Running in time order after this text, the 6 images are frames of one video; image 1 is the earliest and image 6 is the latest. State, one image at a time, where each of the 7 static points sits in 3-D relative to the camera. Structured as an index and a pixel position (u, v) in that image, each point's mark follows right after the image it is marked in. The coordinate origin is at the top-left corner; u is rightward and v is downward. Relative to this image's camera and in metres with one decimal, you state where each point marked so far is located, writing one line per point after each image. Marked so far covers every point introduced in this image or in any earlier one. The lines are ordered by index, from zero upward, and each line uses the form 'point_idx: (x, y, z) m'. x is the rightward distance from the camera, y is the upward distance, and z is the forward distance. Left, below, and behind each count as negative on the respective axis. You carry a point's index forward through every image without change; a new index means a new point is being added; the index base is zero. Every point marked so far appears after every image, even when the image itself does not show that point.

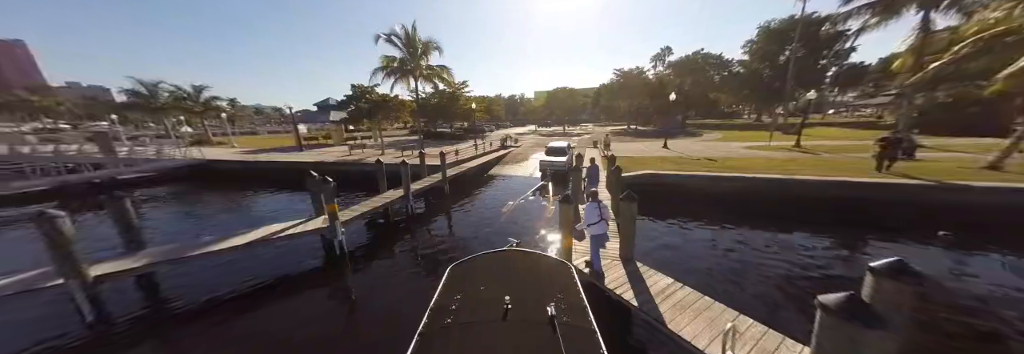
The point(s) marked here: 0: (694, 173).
0: (+9.5, +0.2, +12.5) m
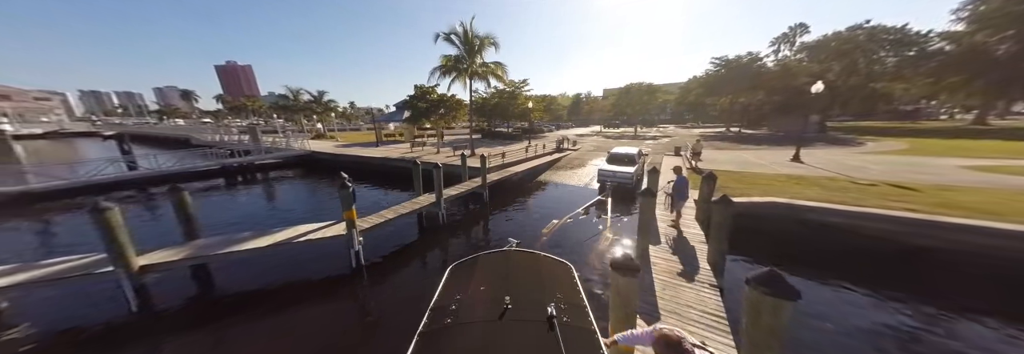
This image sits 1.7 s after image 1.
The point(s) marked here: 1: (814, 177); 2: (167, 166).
0: (+11.1, -1.0, +7.6) m
1: (+13.9, 0.0, +10.9) m
2: (-27.9, +0.9, +19.3) m
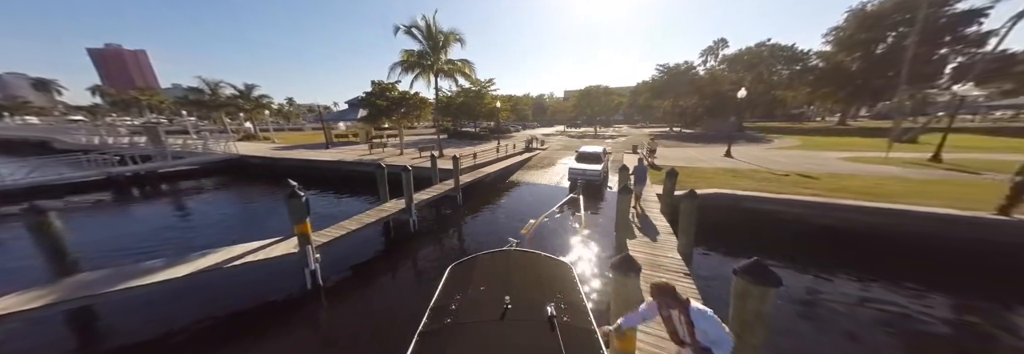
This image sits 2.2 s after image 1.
0: (+10.4, -0.7, +9.2) m
1: (+12.6, +0.4, +12.9) m
2: (-30.0, -0.1, +14.5) m
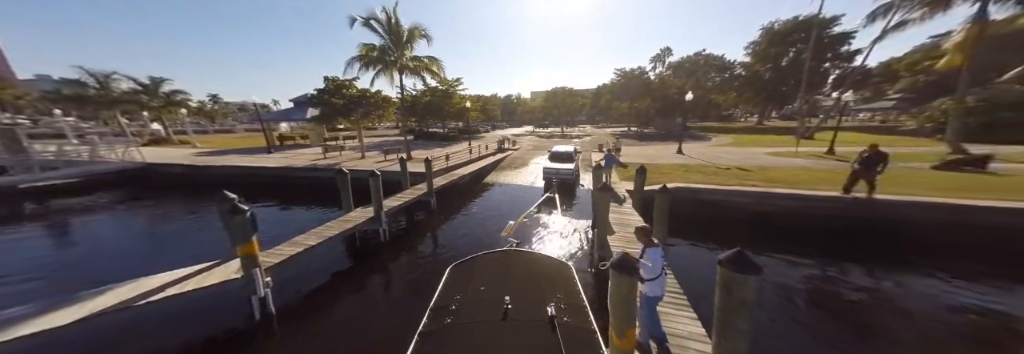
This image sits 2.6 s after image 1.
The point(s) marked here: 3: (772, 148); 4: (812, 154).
0: (+9.5, -0.4, +10.6) m
1: (+11.1, +0.7, +14.5) m
2: (-31.2, -1.2, +10.0) m
3: (+21.2, +2.4, +19.5) m
4: (+20.6, +1.6, +16.4) m
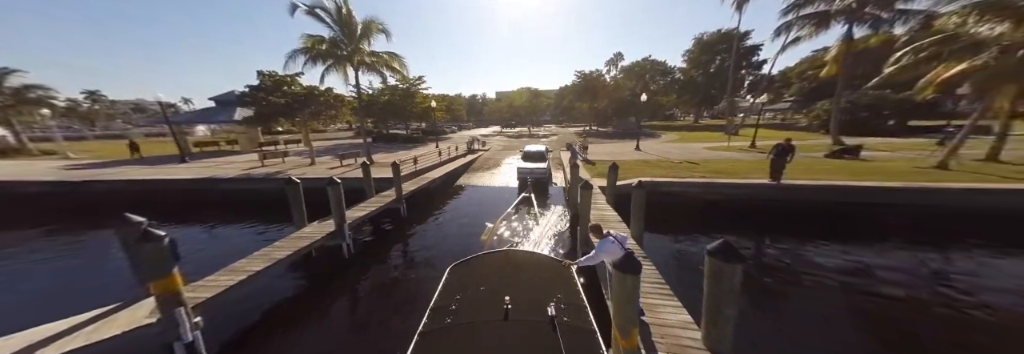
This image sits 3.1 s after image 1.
0: (+8.4, -0.1, +11.7) m
1: (+9.3, +1.1, +15.8) m
2: (-31.7, -2.6, +5.0) m
3: (+18.5, +3.1, +22.3) m
4: (+18.3, +2.4, +19.1) m
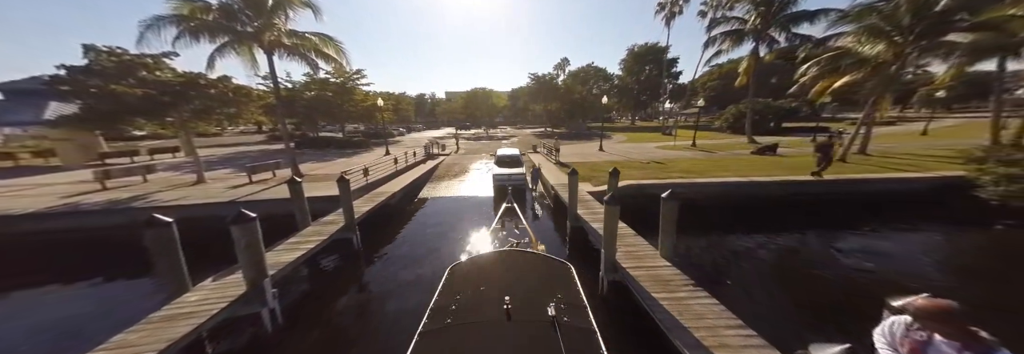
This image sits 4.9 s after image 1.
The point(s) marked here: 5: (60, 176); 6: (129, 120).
0: (+7.4, -0.1, +11.9) m
1: (+7.3, +1.1, +16.1) m
2: (-30.1, -4.4, -3.5) m
3: (+14.7, +3.4, +24.4) m
4: (+15.3, +2.7, +21.3) m
5: (-26.3, +0.2, +13.4) m
6: (-16.8, +2.5, +10.3) m
